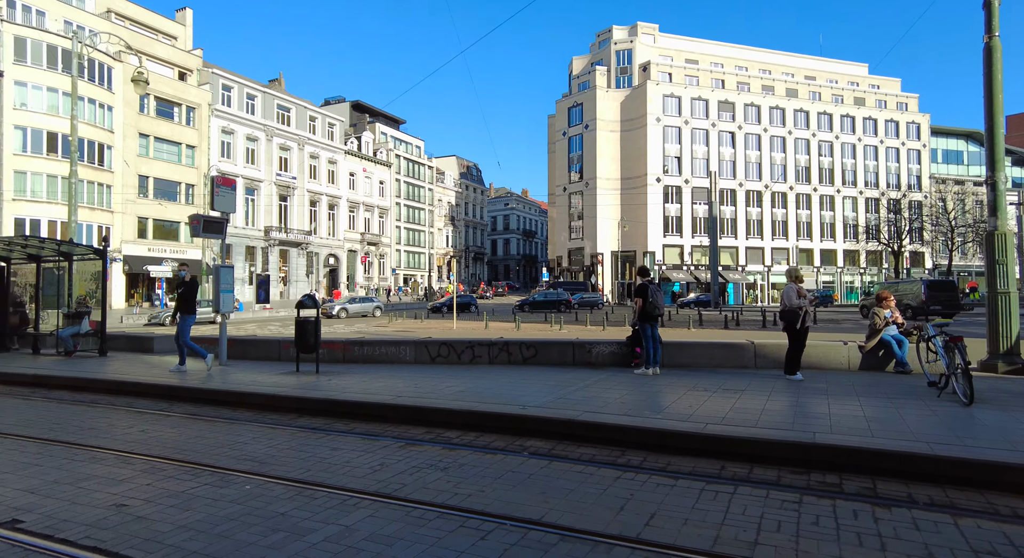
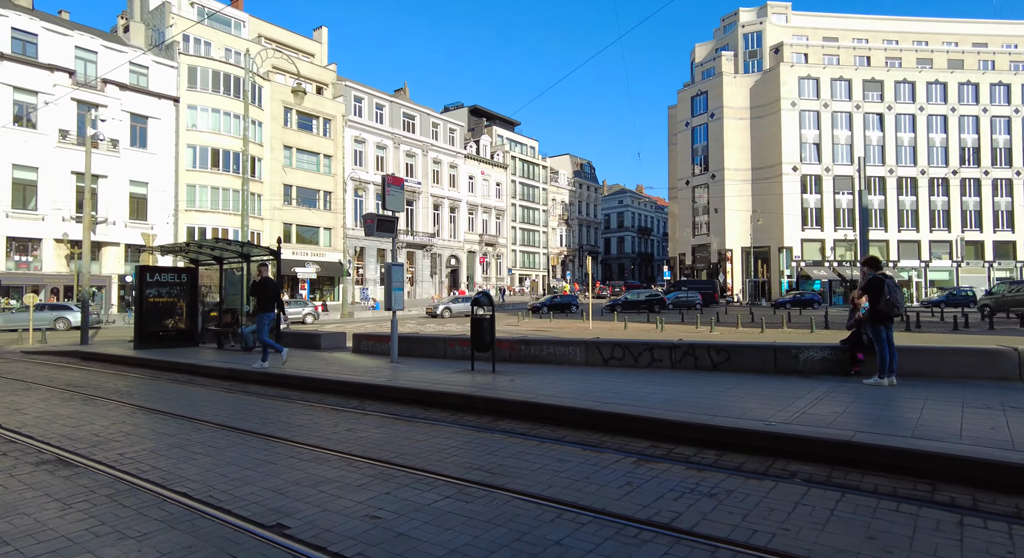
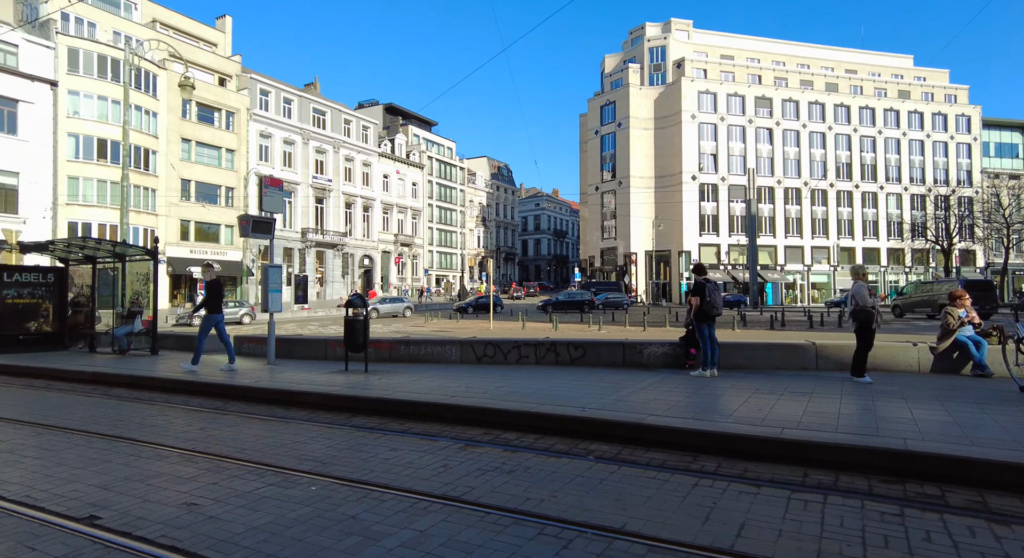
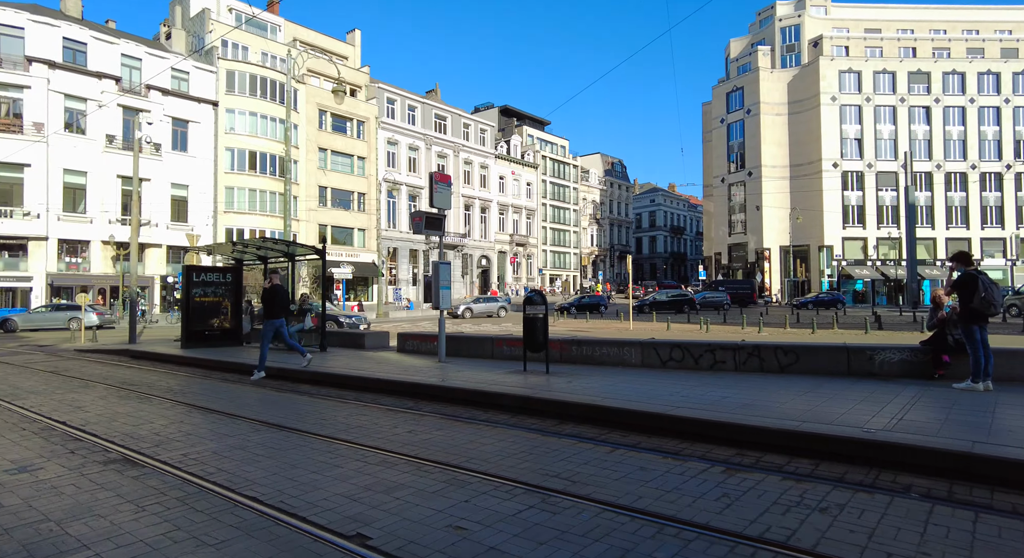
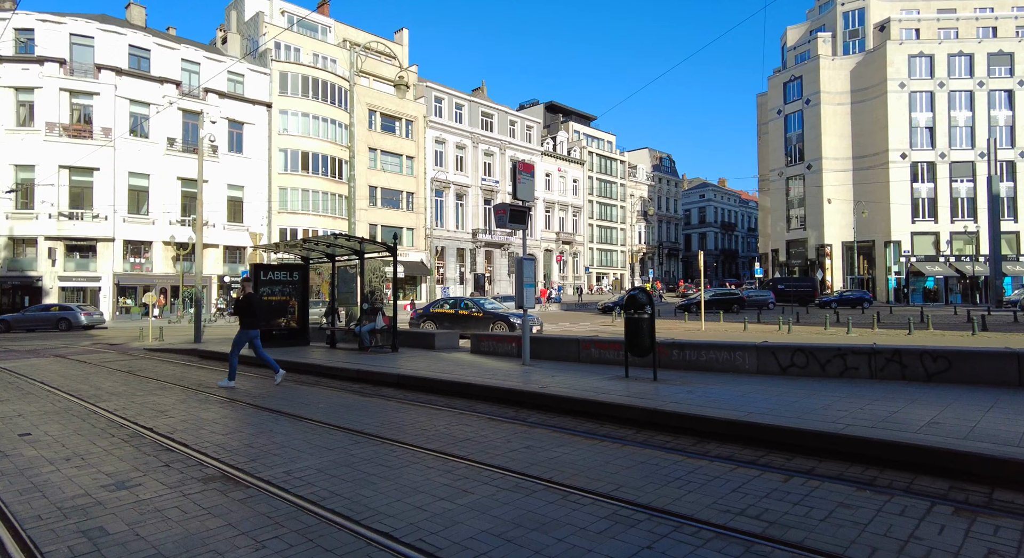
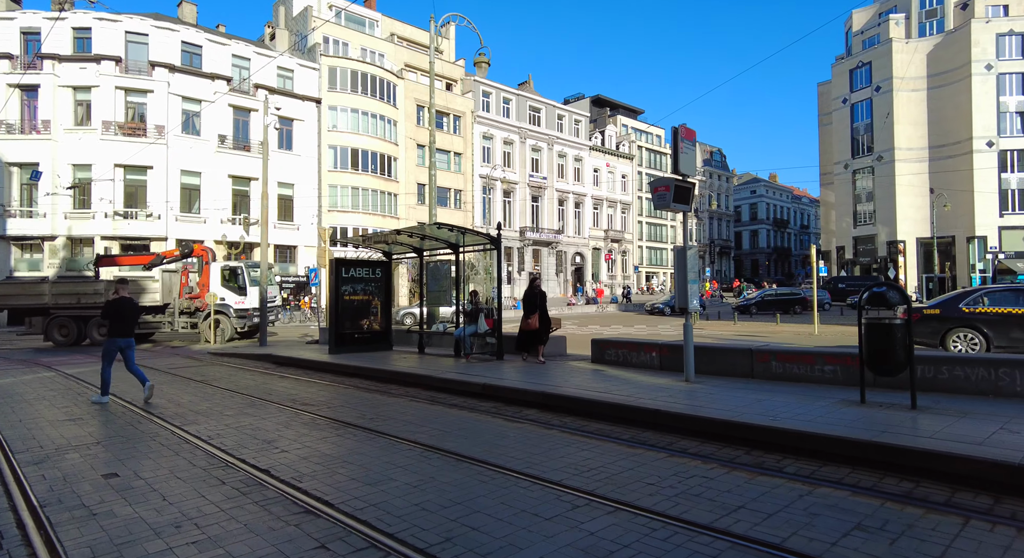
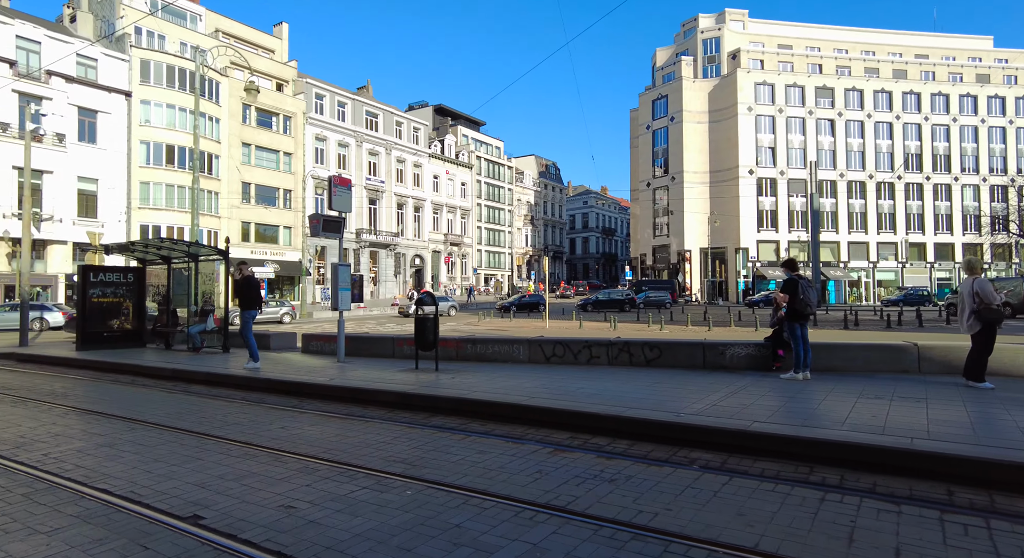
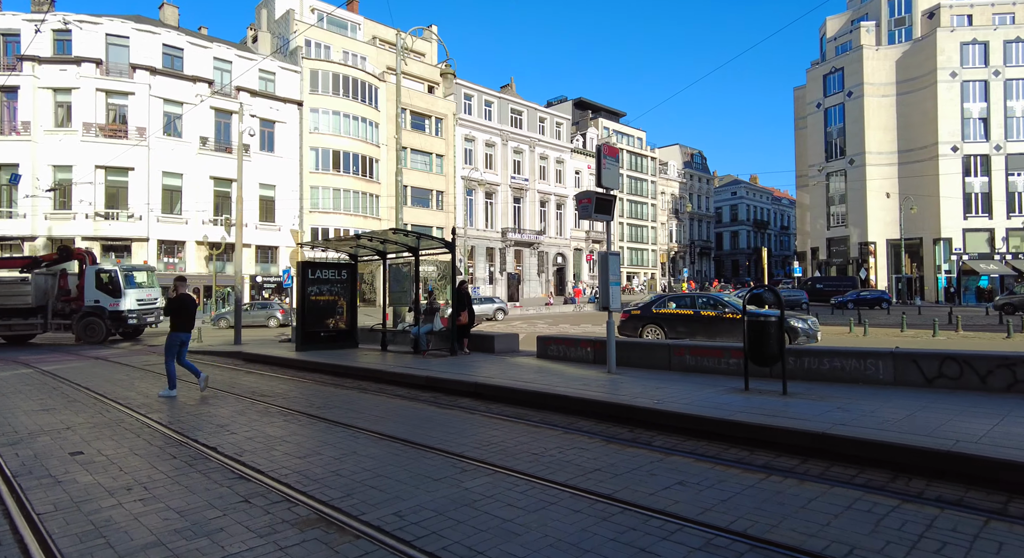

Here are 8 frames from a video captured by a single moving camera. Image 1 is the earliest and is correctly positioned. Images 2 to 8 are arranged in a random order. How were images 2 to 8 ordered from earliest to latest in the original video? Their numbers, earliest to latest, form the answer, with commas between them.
3, 7, 2, 4, 5, 8, 6
